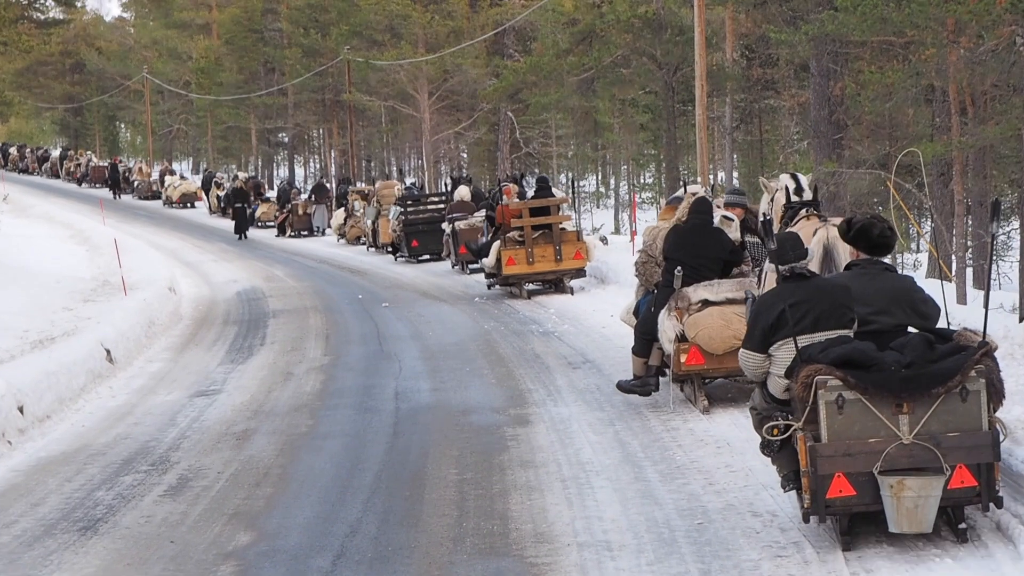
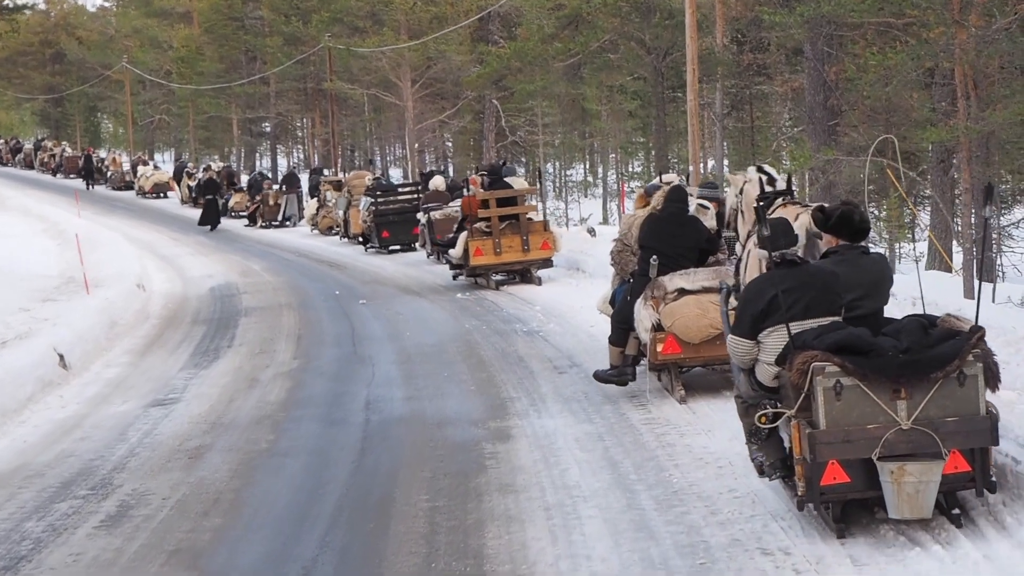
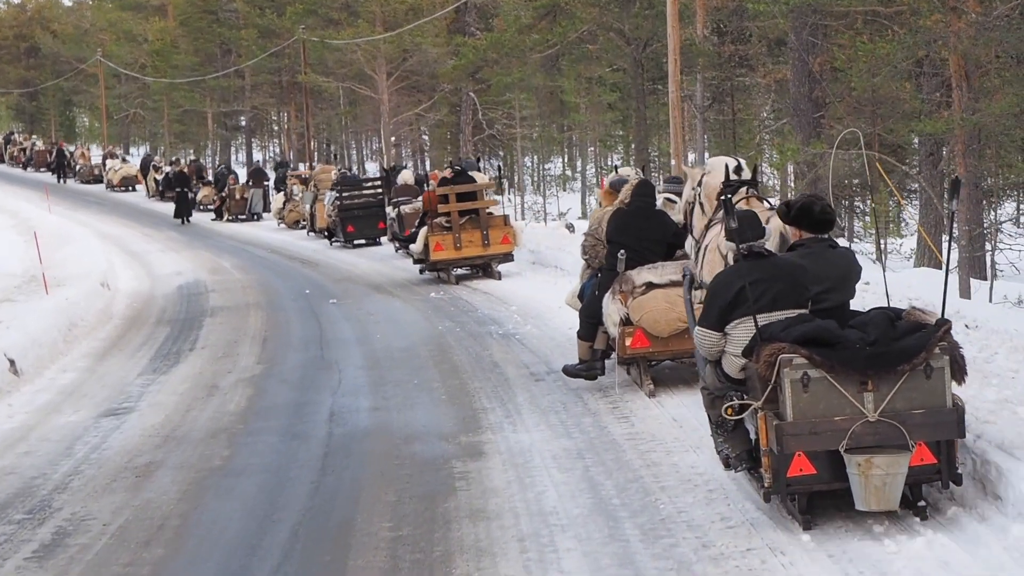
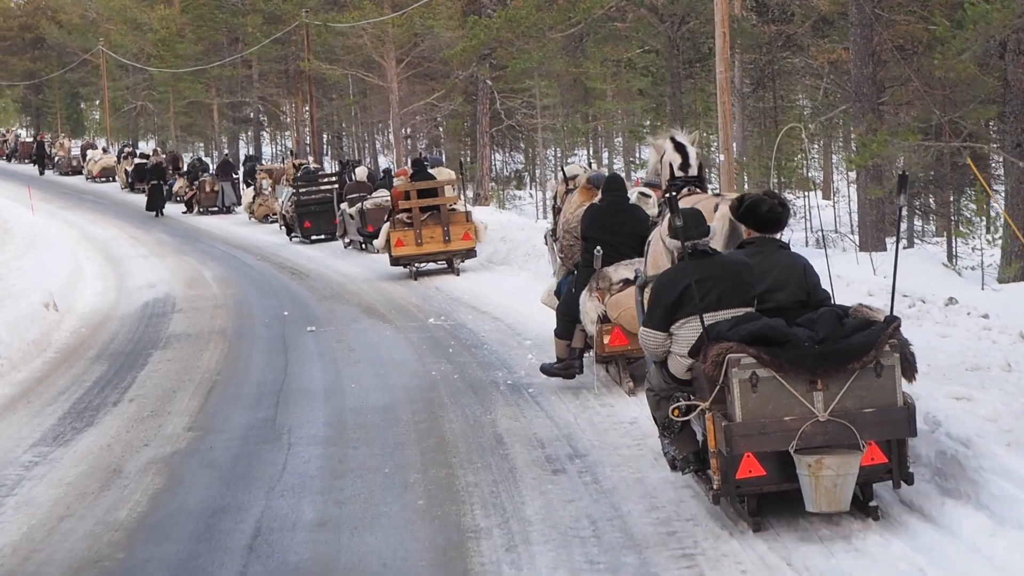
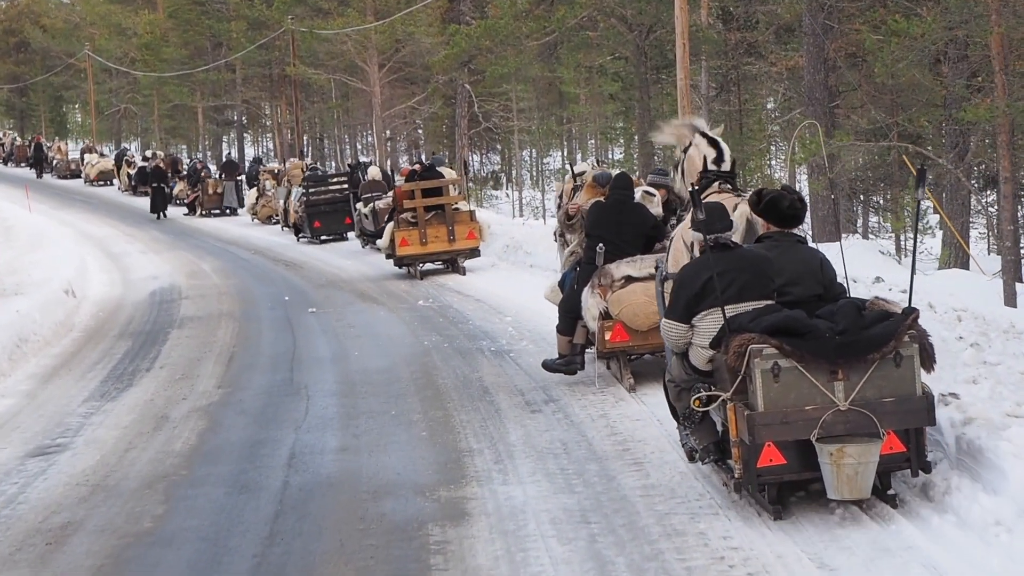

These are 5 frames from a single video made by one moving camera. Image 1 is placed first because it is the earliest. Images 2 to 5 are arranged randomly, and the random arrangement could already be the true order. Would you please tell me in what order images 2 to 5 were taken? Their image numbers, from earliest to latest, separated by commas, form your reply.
2, 3, 5, 4
